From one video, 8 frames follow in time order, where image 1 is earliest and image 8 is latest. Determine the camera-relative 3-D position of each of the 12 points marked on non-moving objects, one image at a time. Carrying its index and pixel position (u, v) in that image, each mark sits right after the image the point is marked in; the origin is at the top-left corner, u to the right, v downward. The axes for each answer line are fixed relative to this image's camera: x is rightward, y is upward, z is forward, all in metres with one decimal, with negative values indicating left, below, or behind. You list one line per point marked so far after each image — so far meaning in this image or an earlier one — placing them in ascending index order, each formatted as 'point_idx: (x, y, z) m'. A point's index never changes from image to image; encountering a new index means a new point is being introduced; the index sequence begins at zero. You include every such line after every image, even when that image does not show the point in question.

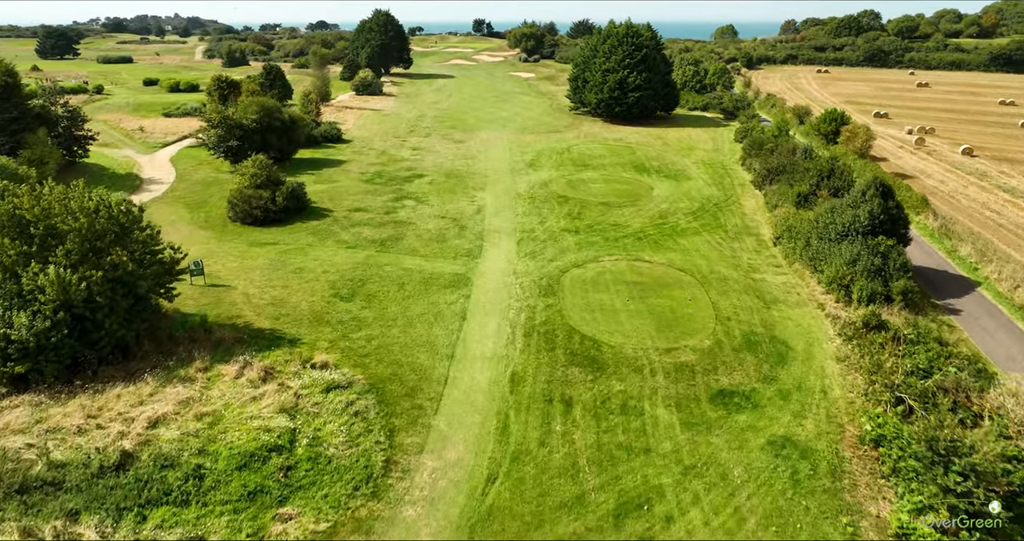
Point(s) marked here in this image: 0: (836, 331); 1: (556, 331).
0: (+8.6, -1.6, +16.5) m
1: (+1.1, -1.6, +15.9) m
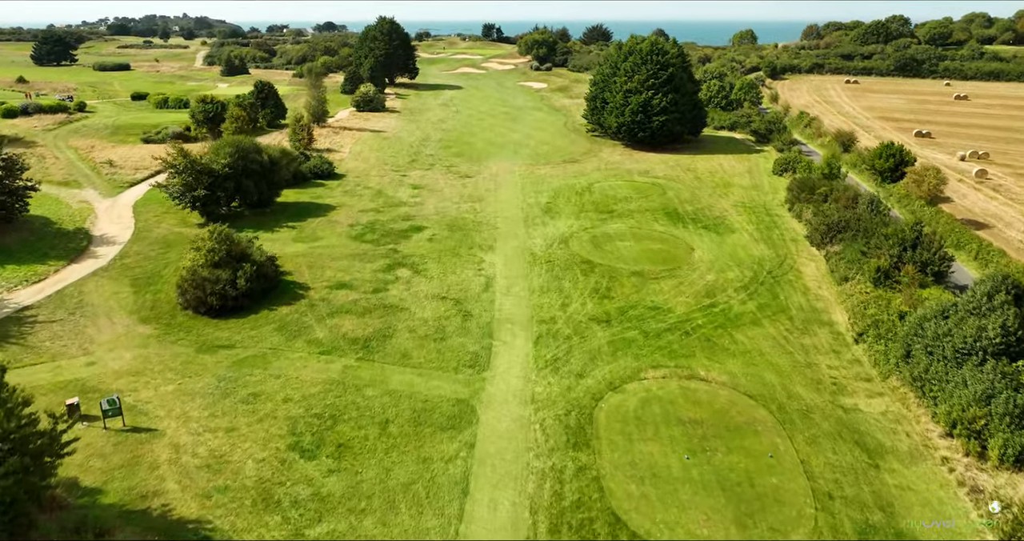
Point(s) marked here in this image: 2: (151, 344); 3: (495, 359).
0: (+9.0, -4.7, +11.9) m
1: (+1.5, -4.6, +11.4) m
2: (-9.9, -2.0, +17.1) m
3: (-0.5, -2.4, +17.1) m
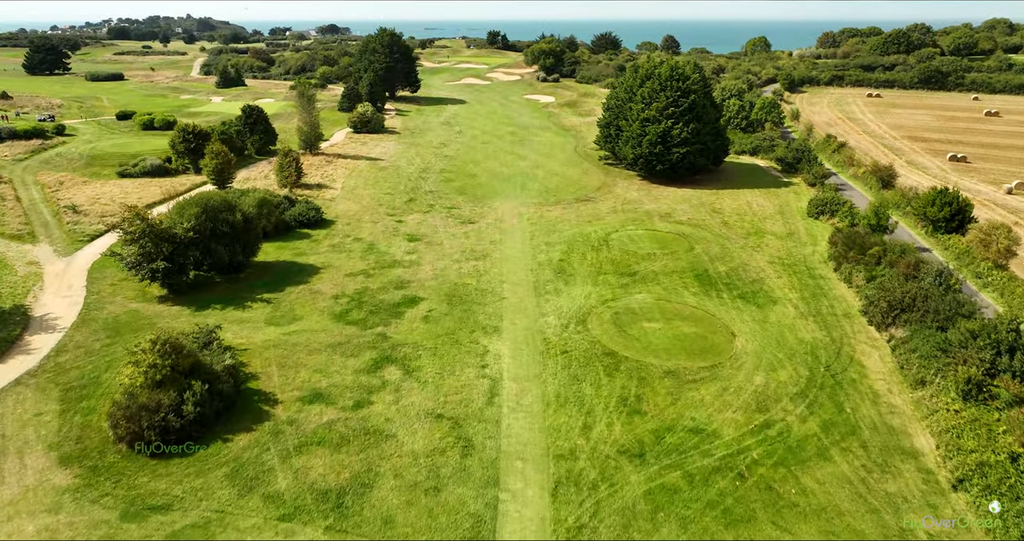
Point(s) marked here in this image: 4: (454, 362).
0: (+9.2, -7.8, +8.1) m
1: (+1.7, -7.7, +7.7) m
2: (-9.7, -5.1, +13.5) m
3: (-0.2, -5.5, +13.4) m
4: (-1.8, -2.9, +19.7) m
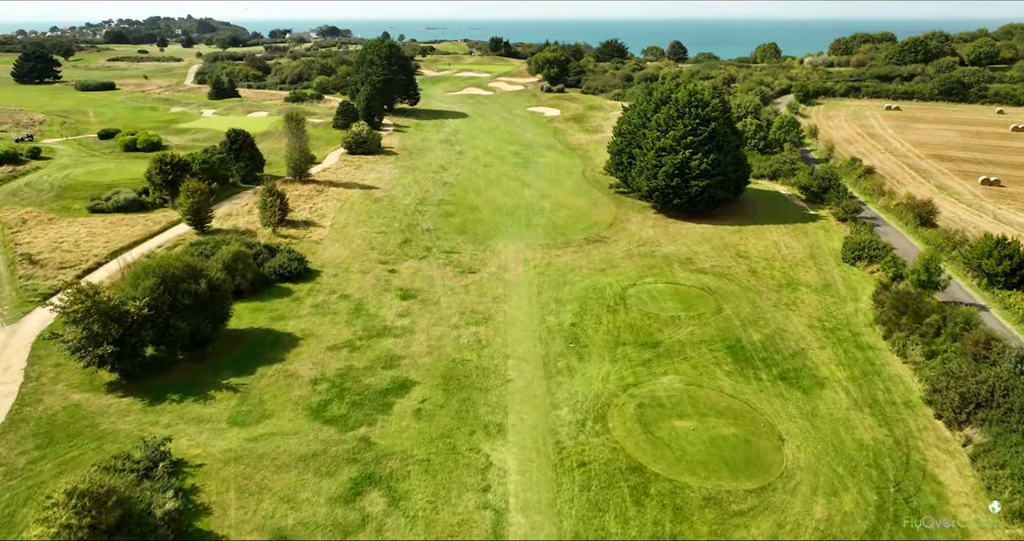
0: (+9.4, -10.5, +4.8) m
1: (+1.9, -10.4, +4.3) m
2: (-9.5, -7.7, +10.2) m
3: (0.0, -8.2, +10.1) m
4: (-1.6, -5.6, +16.4) m
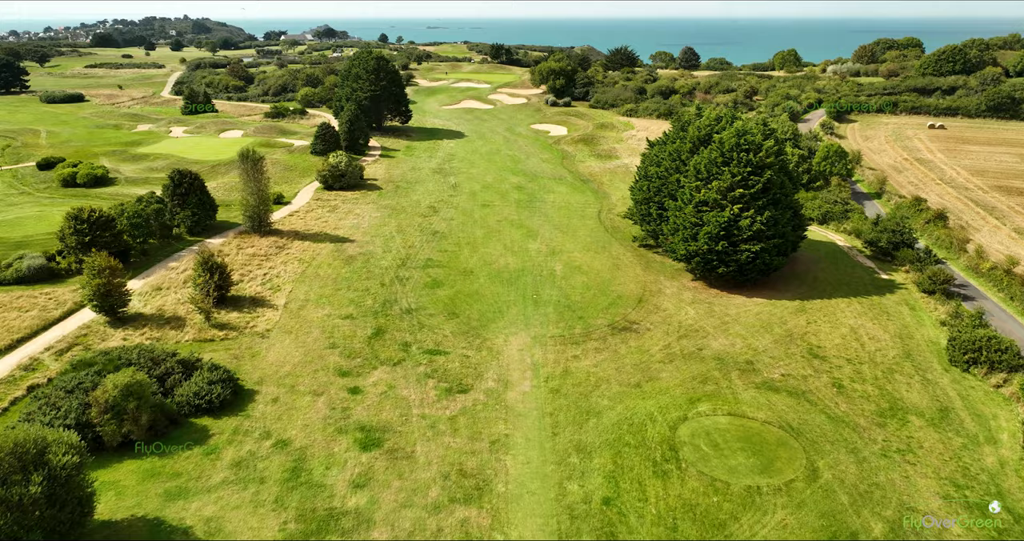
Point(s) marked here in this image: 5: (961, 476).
0: (+9.5, -14.8, -3.1) m
1: (+2.0, -14.7, -3.5) m
2: (-9.4, -12.0, +2.4) m
3: (+0.1, -12.5, +2.2) m
4: (-1.5, -9.9, +8.5) m
5: (+13.6, -6.2, +18.9) m
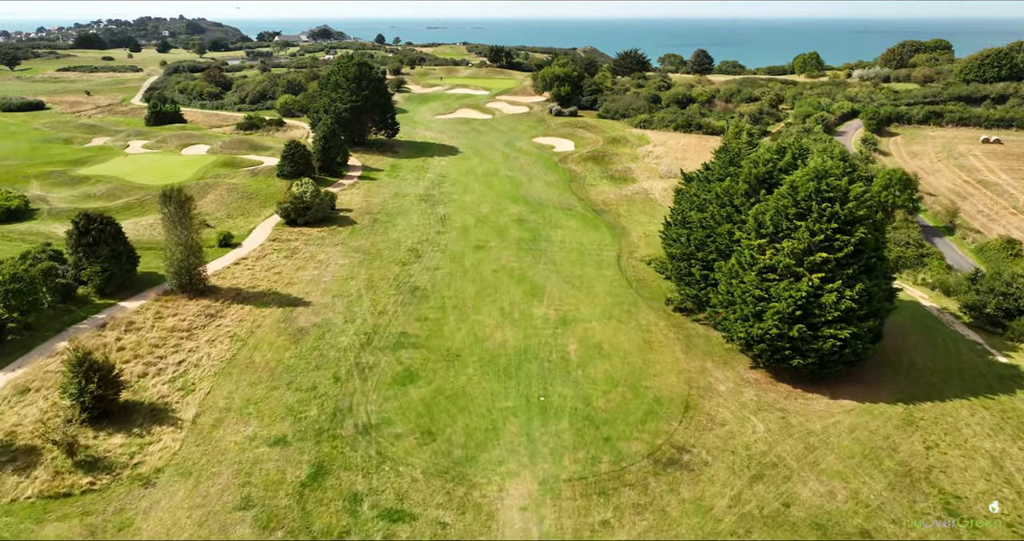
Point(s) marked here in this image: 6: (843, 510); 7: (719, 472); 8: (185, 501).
0: (+9.4, -18.2, -11.3) m
1: (+1.9, -18.1, -11.8) m
2: (-9.4, -15.4, -5.9) m
3: (0.0, -15.8, -6.1) m
4: (-1.6, -13.2, +0.3) m
5: (+13.6, -9.6, +10.7) m
6: (+9.3, -6.6, +17.5) m
7: (+6.3, -6.1, +18.9) m
8: (-9.0, -6.3, +17.3) m
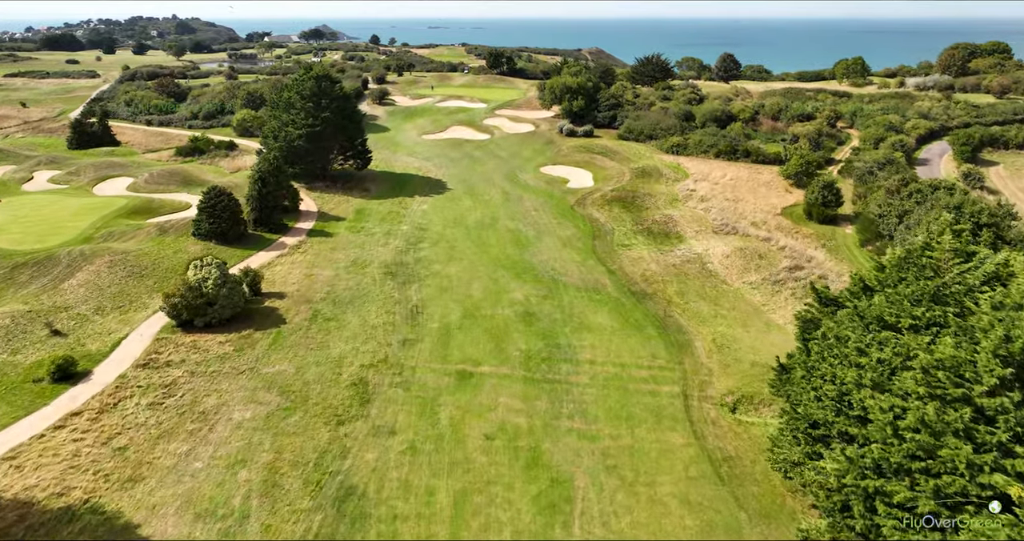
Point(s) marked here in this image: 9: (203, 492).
0: (+9.5, -23.7, -24.9) m
1: (+2.0, -23.6, -25.3) m
2: (-9.3, -20.9, -19.4) m
3: (+0.1, -21.3, -19.6) m
4: (-1.5, -18.7, -13.2) m
5: (+13.7, -15.1, -2.8) m
6: (+9.4, -12.1, +4.0) m
7: (+6.4, -11.6, +5.4) m
8: (-8.9, -11.8, +3.8) m
9: (-8.9, -6.3, +17.9) m
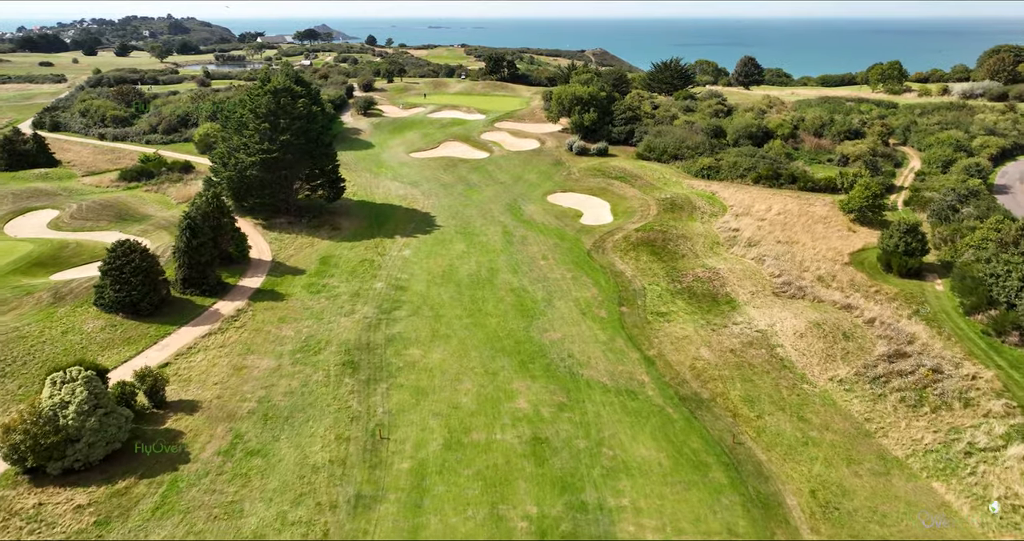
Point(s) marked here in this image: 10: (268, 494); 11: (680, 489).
0: (+9.6, -27.3, -33.6) m
1: (+2.1, -27.2, -34.0) m
2: (-9.3, -24.5, -28.1) m
3: (+0.2, -24.9, -28.3) m
4: (-1.4, -22.3, -21.9) m
5: (+13.8, -18.7, -11.6) m
6: (+9.5, -15.7, -4.8) m
7: (+6.5, -15.2, -3.4) m
8: (-8.8, -15.4, -5.0) m
9: (-8.8, -9.9, +9.2) m
10: (-7.1, -6.4, +18.0) m
11: (+5.1, -6.3, +18.4) m
